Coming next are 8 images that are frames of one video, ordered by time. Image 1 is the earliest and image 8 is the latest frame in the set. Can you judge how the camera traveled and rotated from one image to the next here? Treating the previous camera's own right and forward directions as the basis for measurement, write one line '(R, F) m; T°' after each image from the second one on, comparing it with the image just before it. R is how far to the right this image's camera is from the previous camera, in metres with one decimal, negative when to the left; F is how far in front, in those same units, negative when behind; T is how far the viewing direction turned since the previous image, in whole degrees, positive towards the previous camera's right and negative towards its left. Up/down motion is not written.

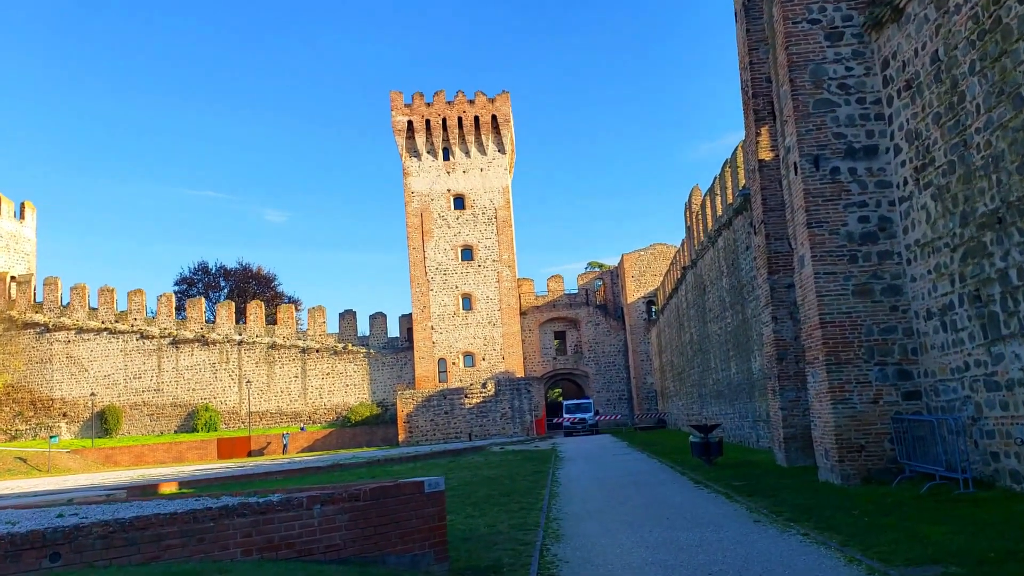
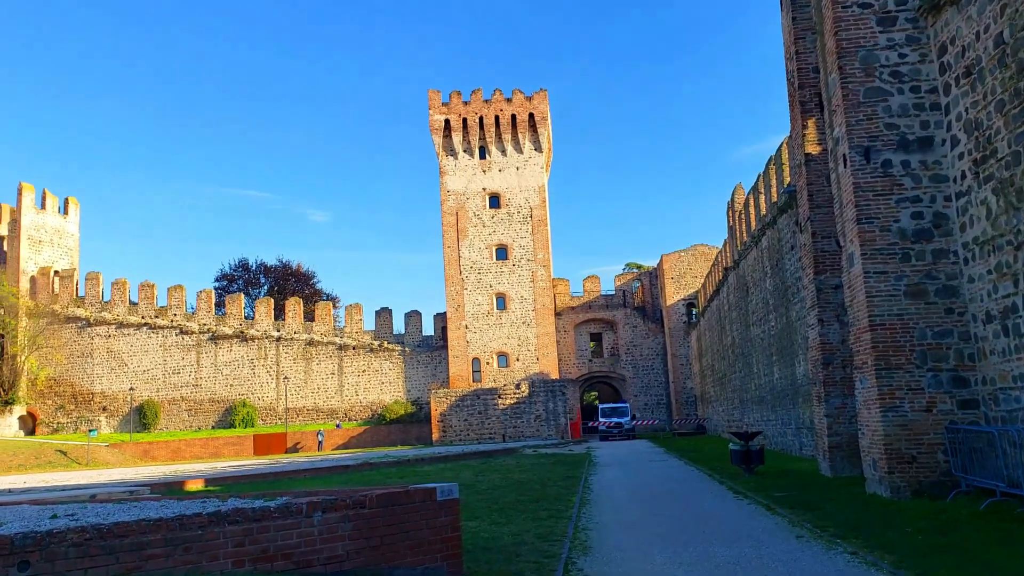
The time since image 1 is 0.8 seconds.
(+0.1, +0.4) m; -2°
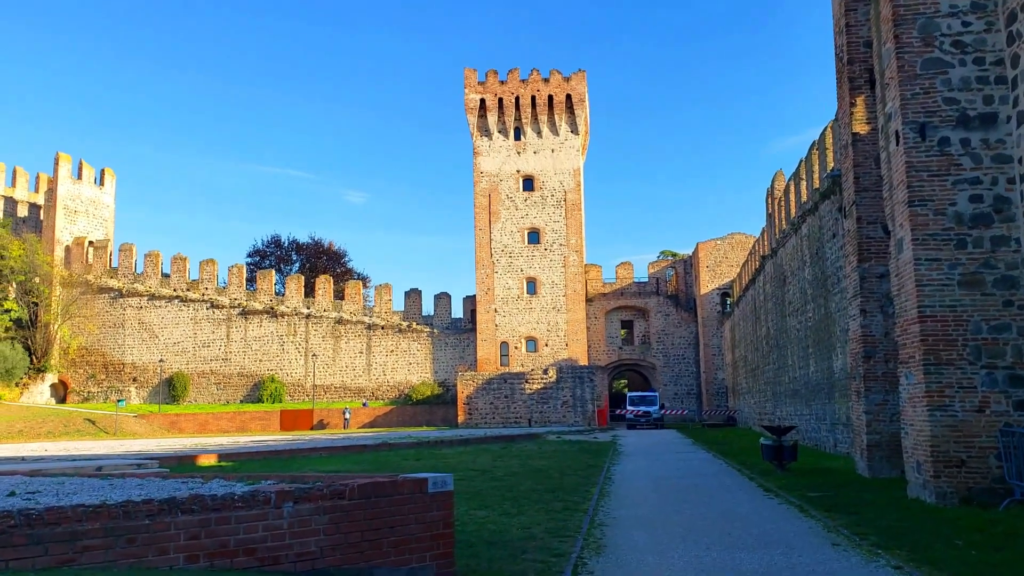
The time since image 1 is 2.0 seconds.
(+0.1, +0.6) m; -2°
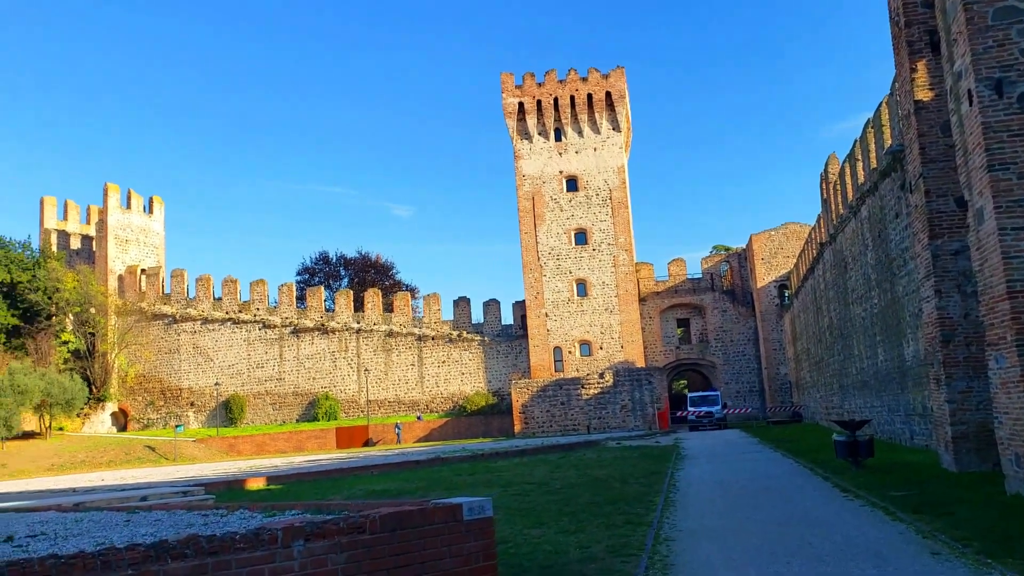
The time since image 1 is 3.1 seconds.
(+0.1, +0.6) m; -3°
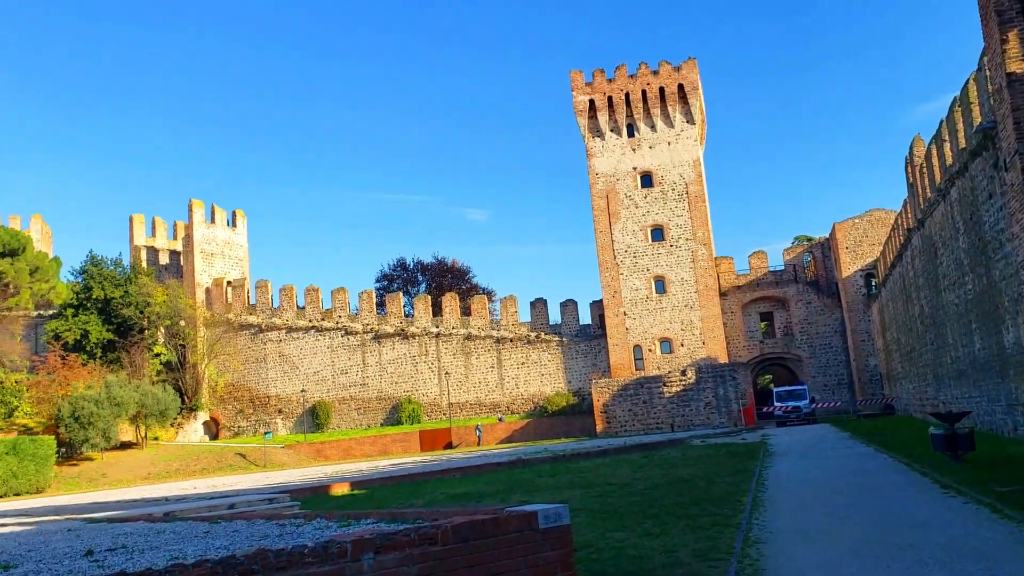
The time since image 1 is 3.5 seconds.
(0.0, +0.2) m; -5°
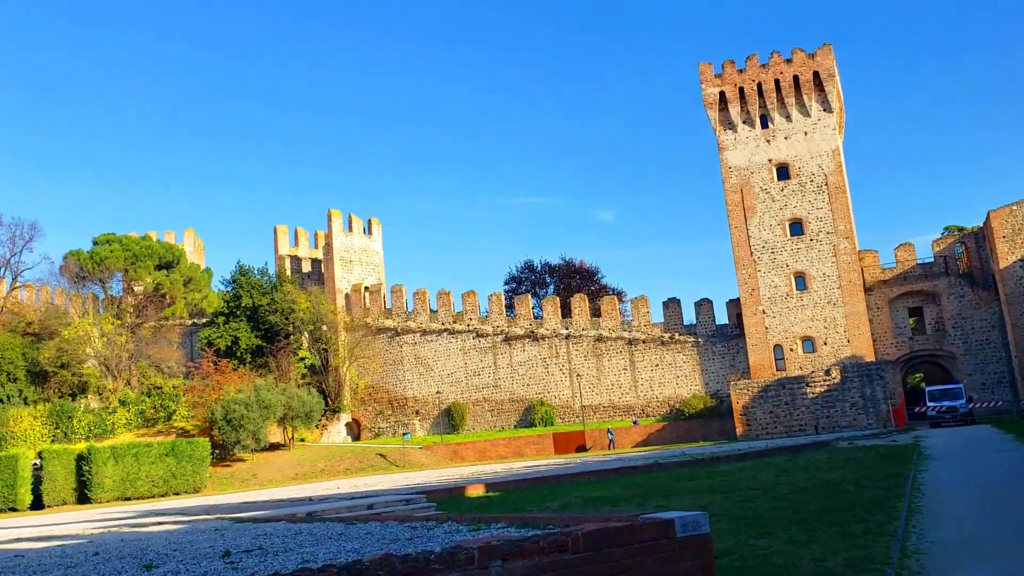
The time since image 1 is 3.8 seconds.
(0.0, +0.2) m; -8°
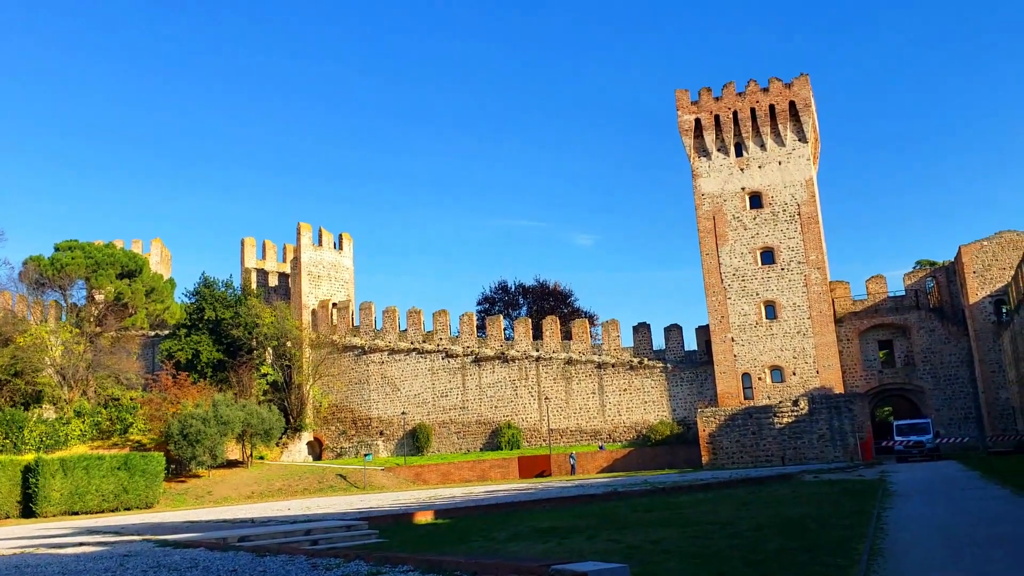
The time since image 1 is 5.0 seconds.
(+0.3, +0.5) m; +1°
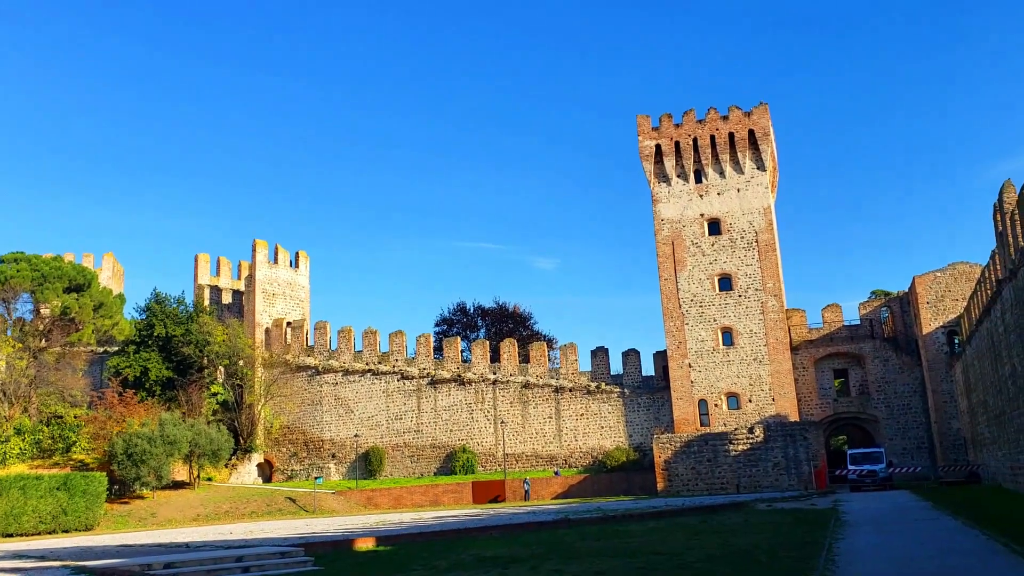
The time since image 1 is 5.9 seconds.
(+0.2, +0.3) m; +2°
